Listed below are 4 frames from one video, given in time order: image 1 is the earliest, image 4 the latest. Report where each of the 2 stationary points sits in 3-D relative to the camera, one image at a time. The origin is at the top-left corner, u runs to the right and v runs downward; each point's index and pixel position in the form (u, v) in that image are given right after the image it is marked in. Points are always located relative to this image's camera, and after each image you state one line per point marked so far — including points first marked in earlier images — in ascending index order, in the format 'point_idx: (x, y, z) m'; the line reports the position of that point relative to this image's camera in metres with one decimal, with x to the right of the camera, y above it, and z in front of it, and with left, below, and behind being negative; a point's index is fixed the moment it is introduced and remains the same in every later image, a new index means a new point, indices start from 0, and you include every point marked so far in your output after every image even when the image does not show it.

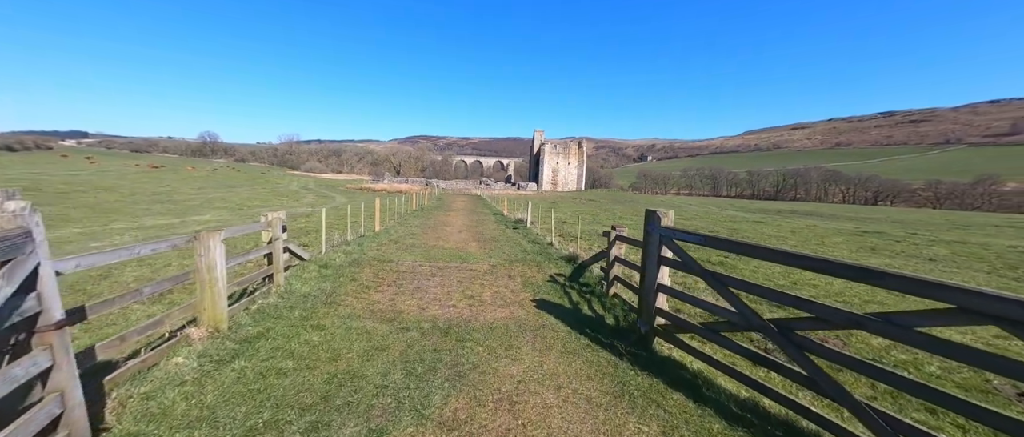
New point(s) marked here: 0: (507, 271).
0: (-0.1, -1.3, +8.4) m
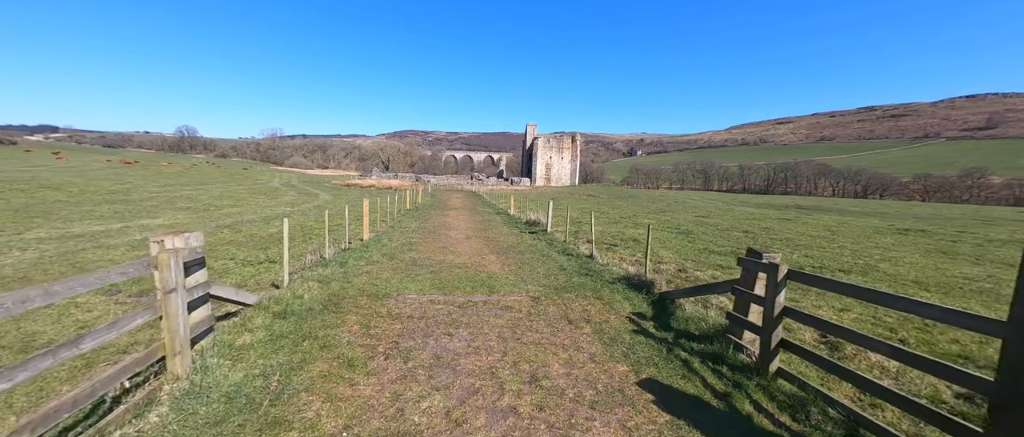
0: (+0.8, -1.5, +5.7) m
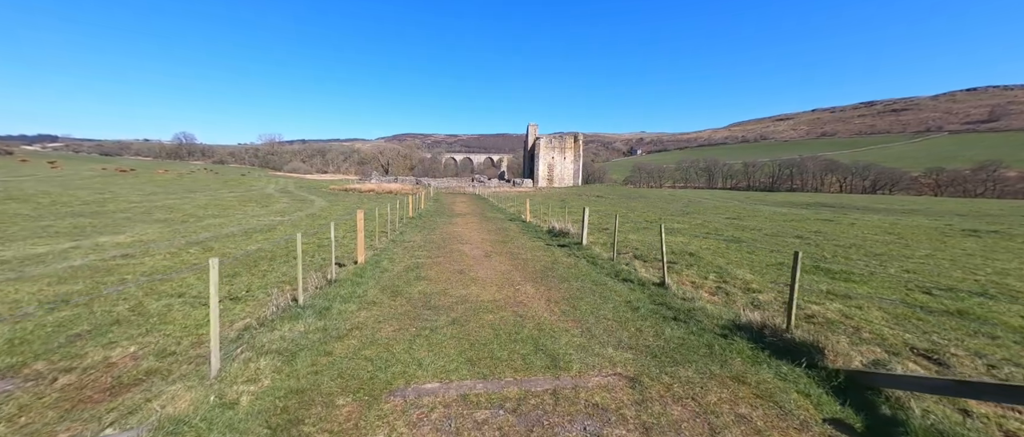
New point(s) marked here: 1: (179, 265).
0: (+1.7, -1.9, +3.2) m
1: (-10.2, -1.4, +10.5) m
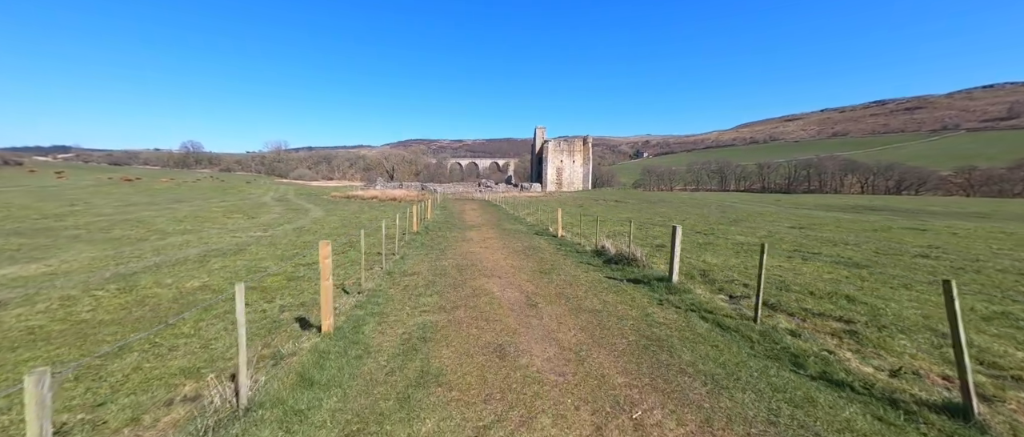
0: (+2.8, -2.3, -0.8) m
1: (-9.0, -2.1, +6.8) m
